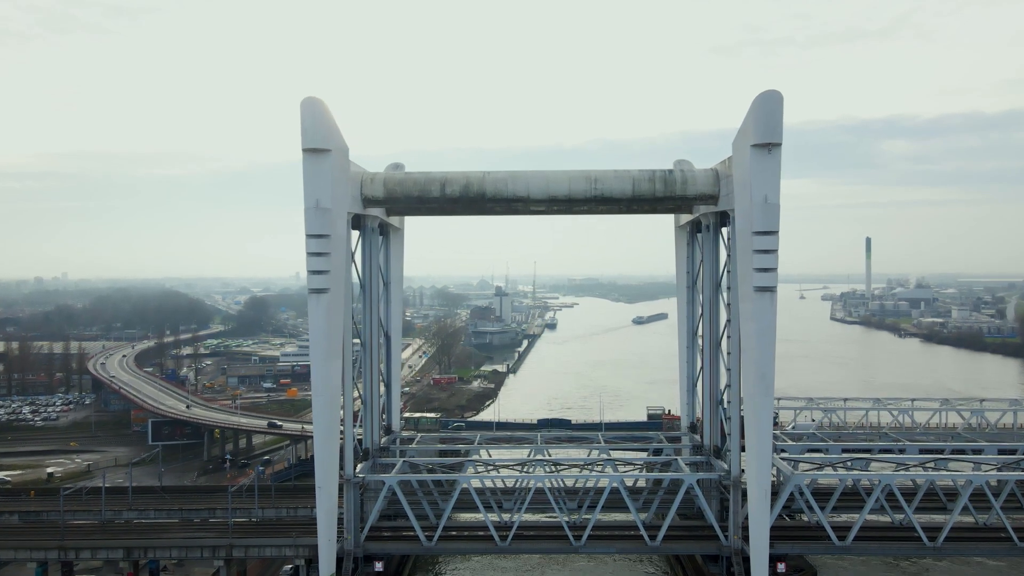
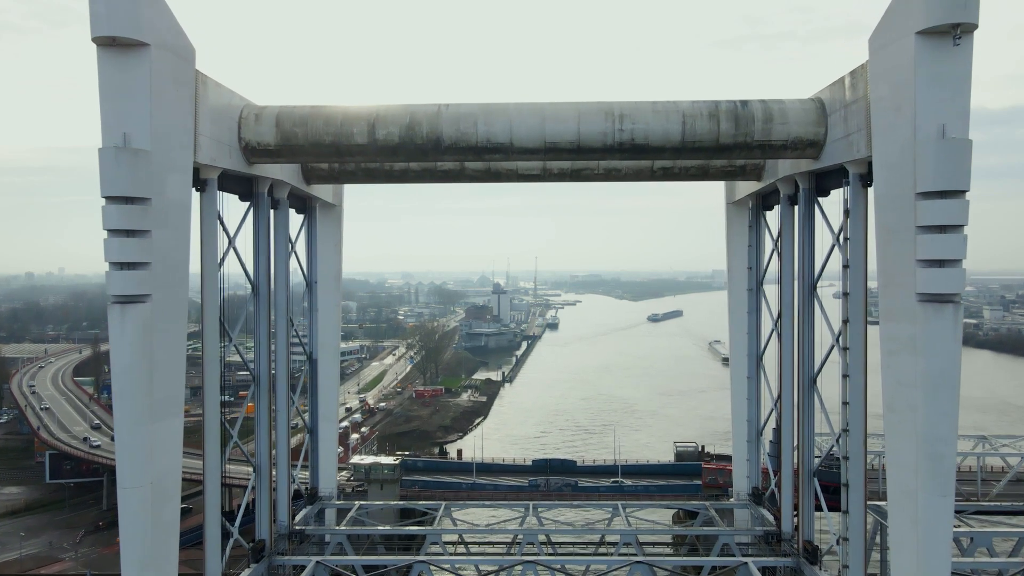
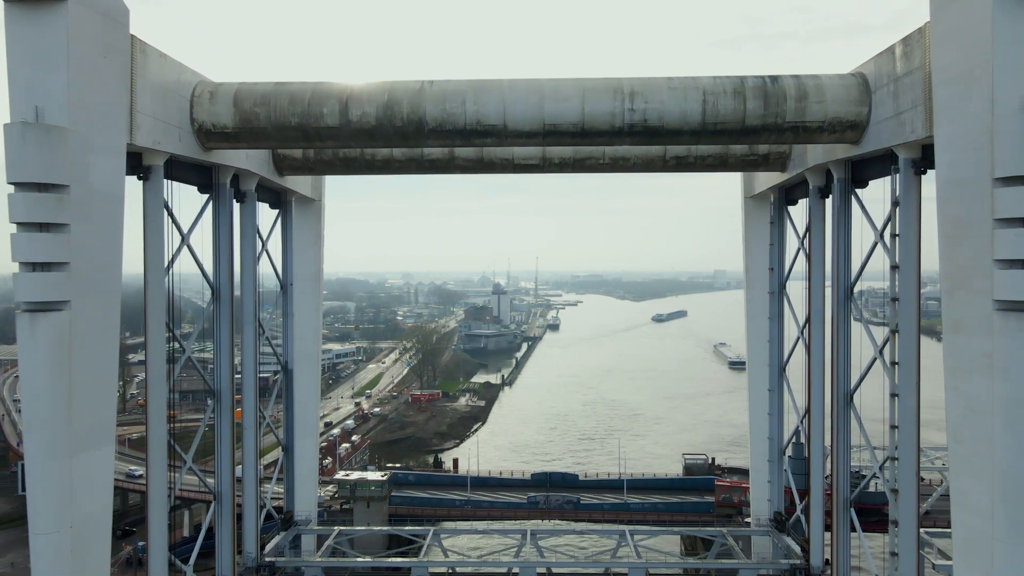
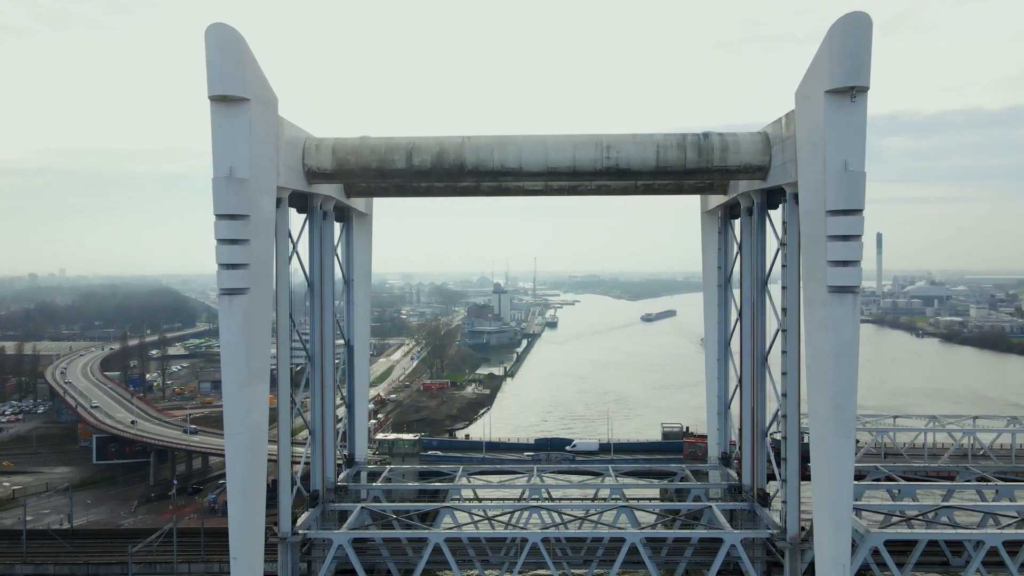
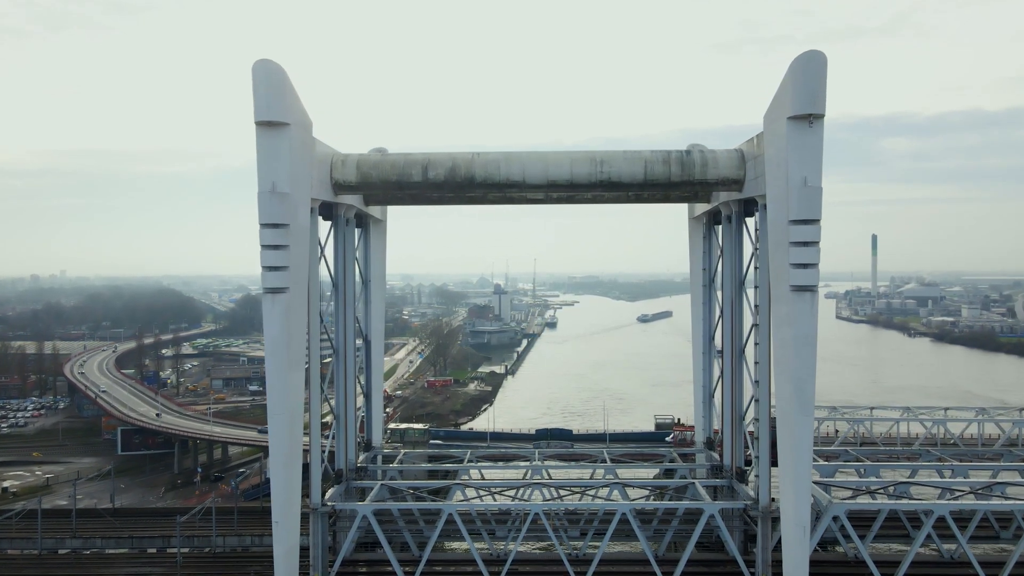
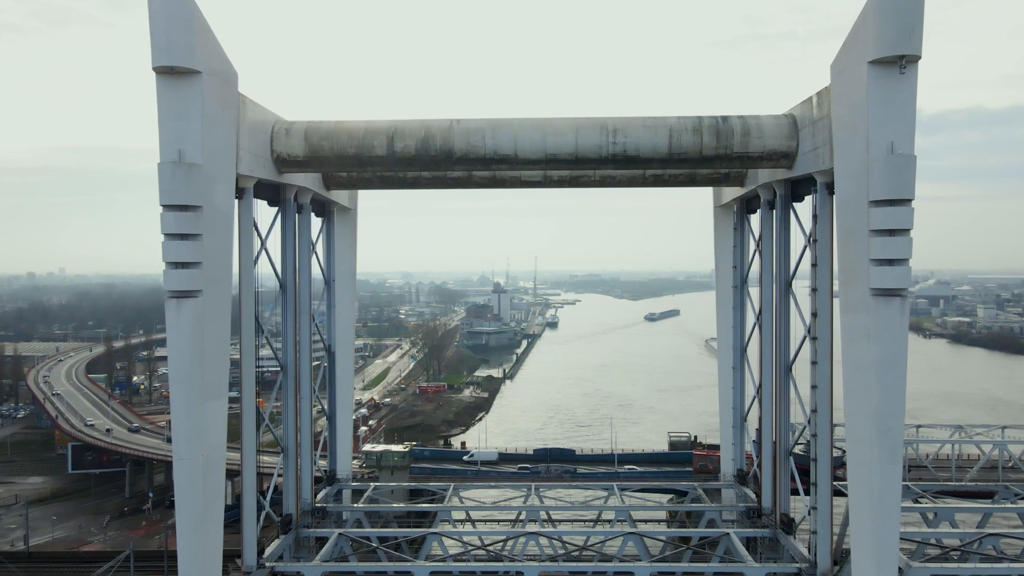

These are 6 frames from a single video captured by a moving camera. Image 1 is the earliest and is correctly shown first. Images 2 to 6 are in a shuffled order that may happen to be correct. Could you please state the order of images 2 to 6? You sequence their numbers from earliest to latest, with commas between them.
5, 4, 6, 2, 3
